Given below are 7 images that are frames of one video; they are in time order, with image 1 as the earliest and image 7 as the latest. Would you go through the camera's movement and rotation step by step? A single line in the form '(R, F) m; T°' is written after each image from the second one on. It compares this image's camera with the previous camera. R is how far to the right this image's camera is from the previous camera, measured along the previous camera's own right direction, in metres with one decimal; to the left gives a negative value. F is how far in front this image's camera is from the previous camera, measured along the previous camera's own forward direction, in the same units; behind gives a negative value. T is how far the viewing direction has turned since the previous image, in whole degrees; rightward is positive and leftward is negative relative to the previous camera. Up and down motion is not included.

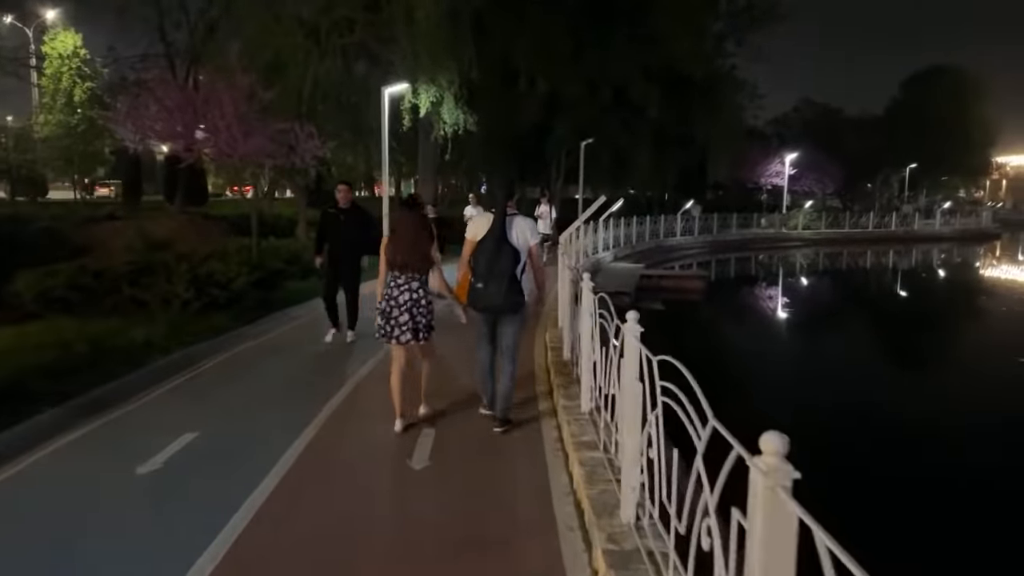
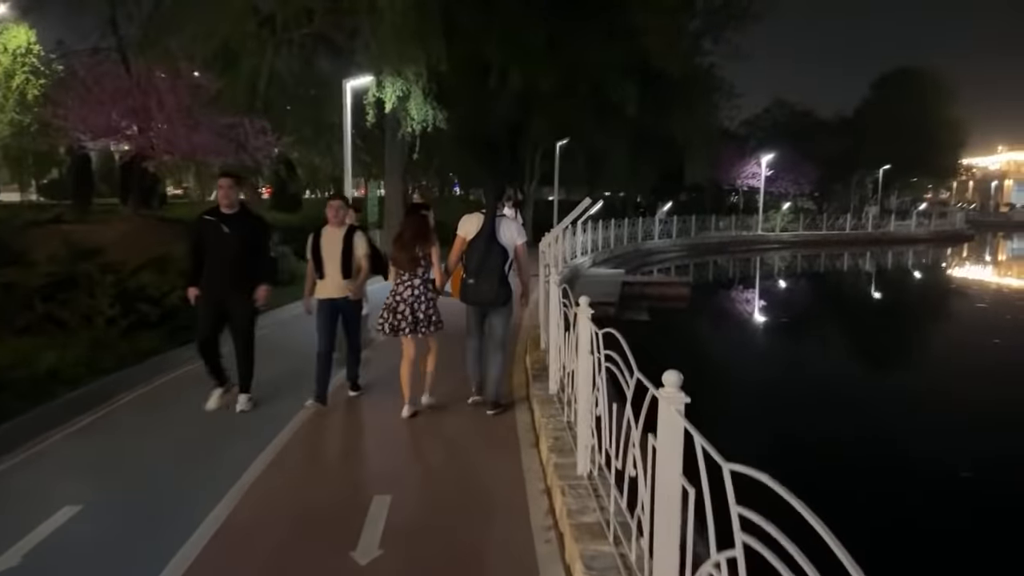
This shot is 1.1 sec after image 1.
(0.0, +1.2) m; +2°
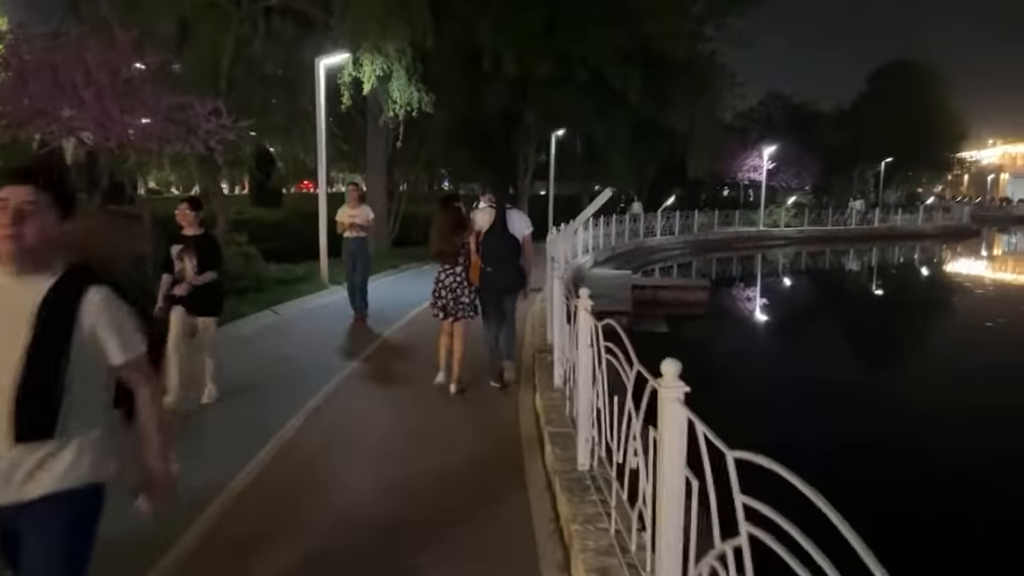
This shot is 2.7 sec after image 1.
(-0.1, +1.9) m; +1°
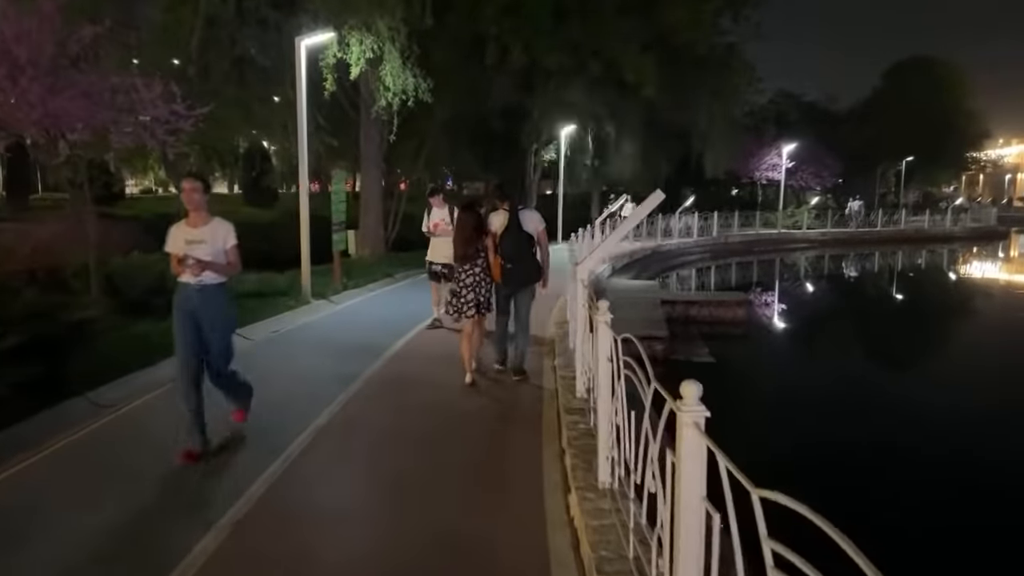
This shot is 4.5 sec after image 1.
(-0.1, +2.0) m; 0°
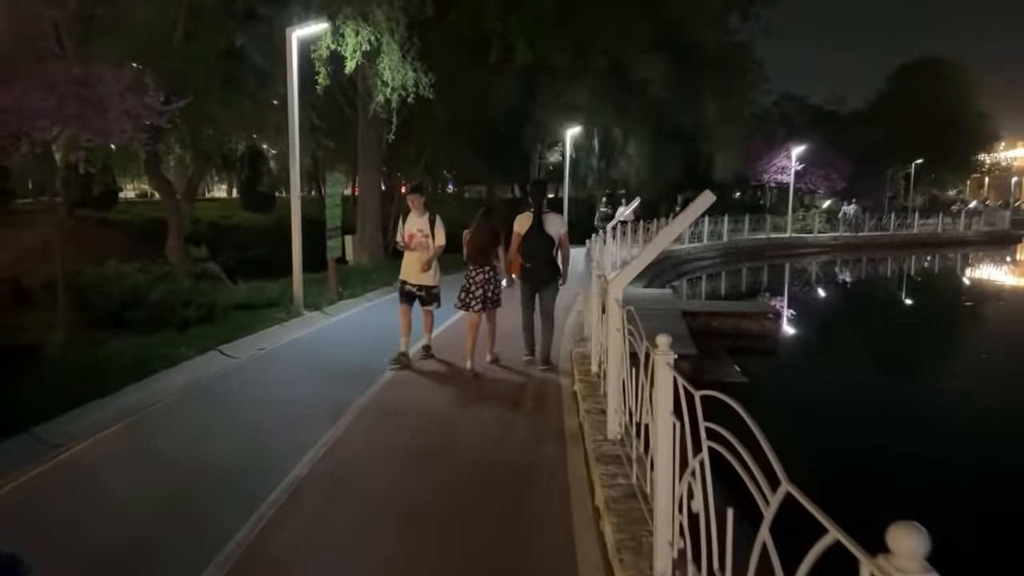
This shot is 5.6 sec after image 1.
(-0.1, +1.0) m; 0°
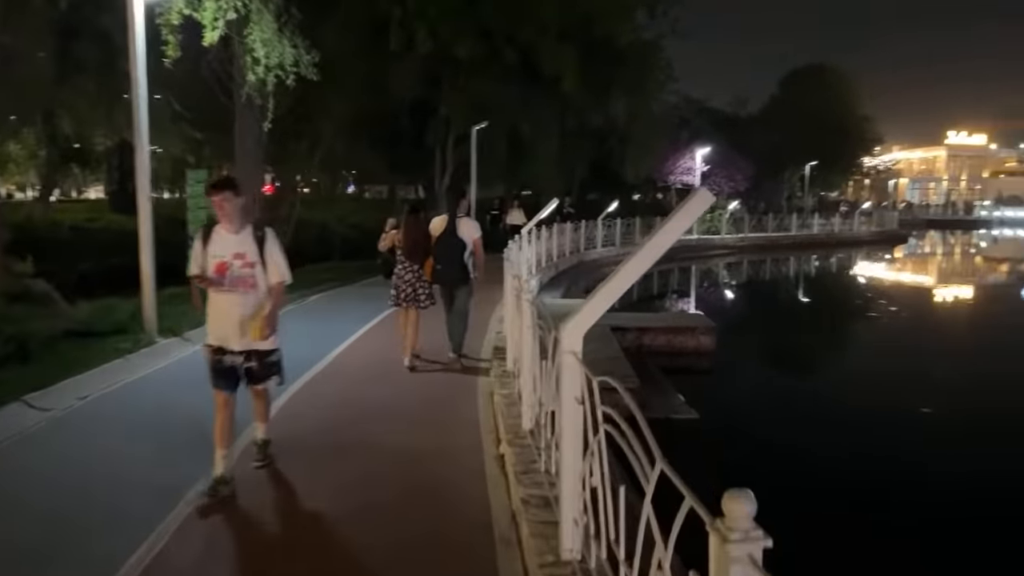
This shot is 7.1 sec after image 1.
(0.0, +1.8) m; +8°
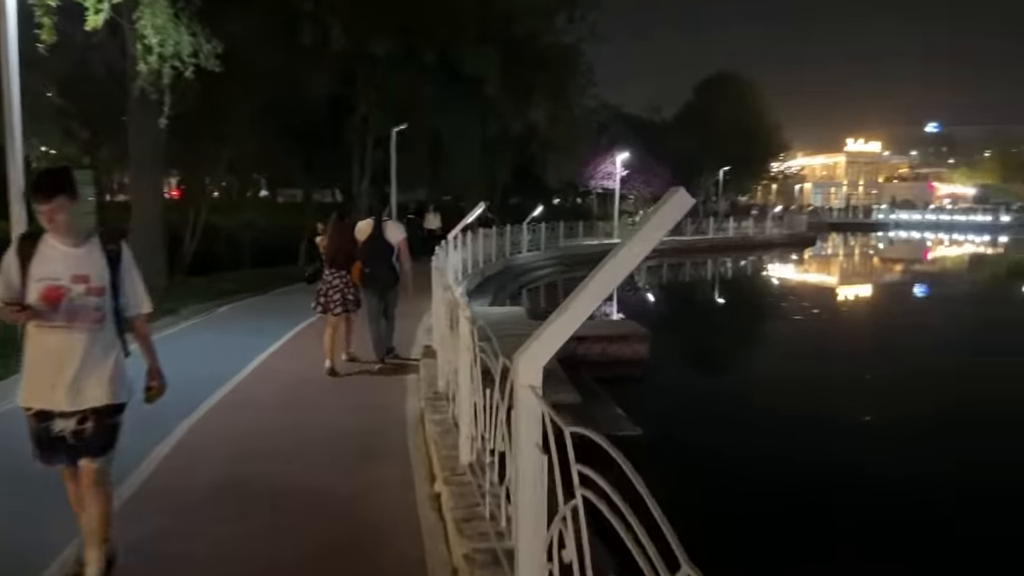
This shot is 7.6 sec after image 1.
(-0.1, +0.6) m; +6°
